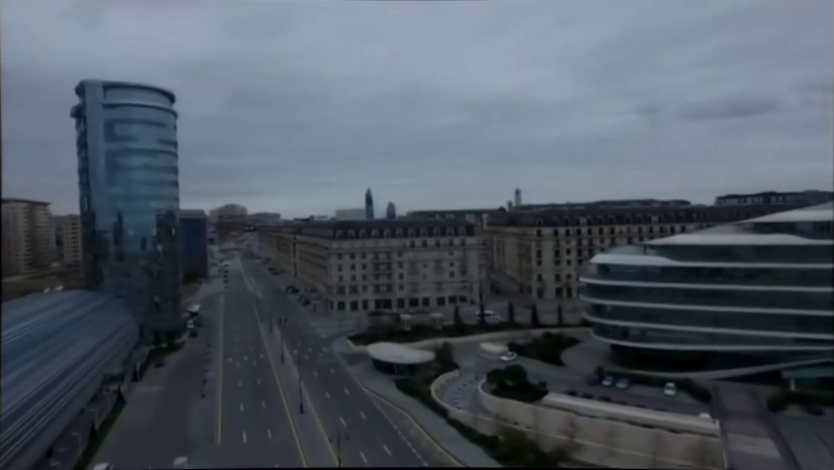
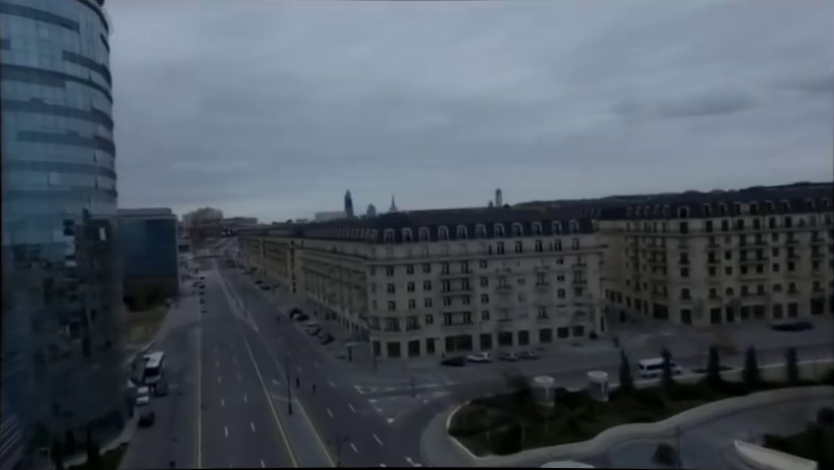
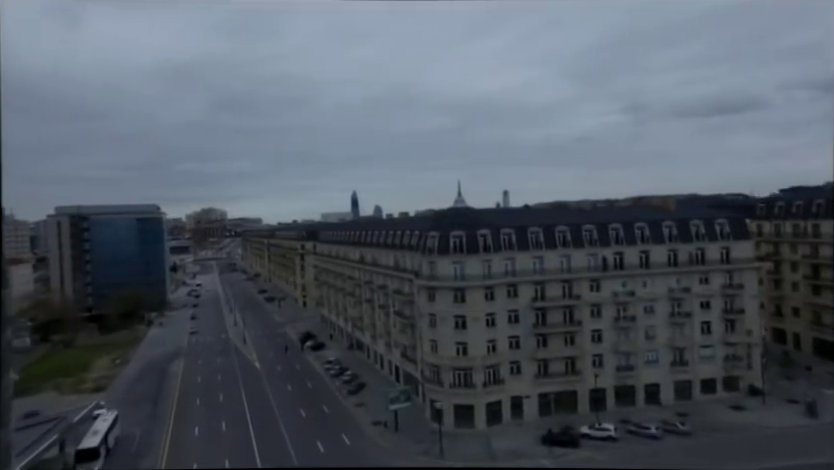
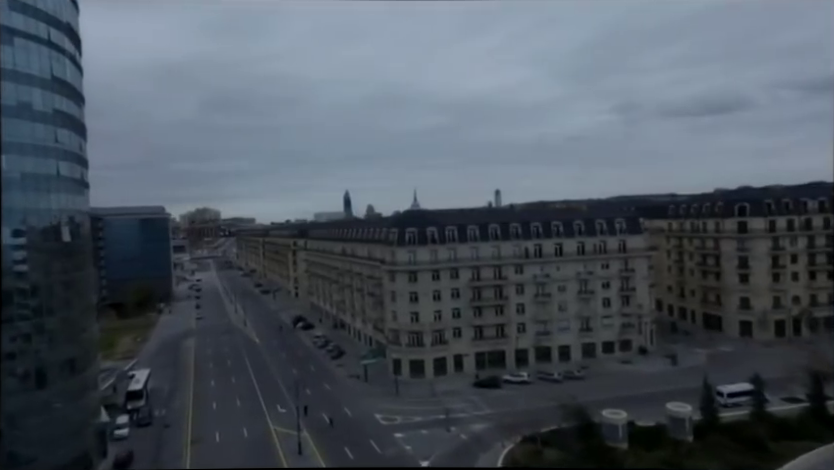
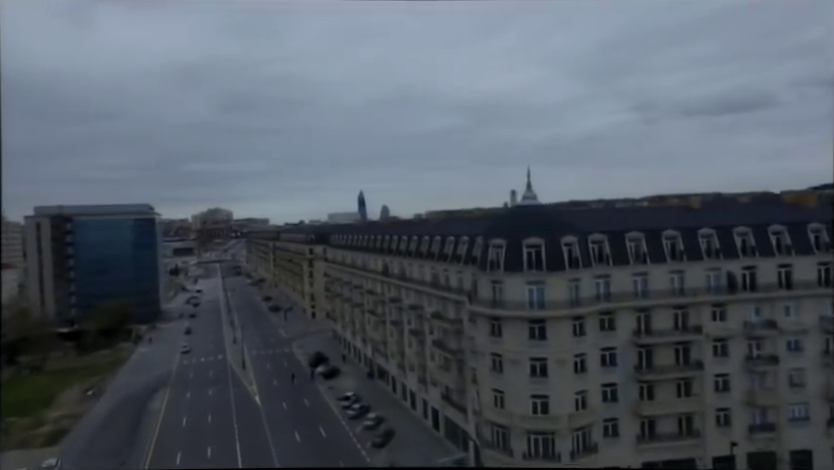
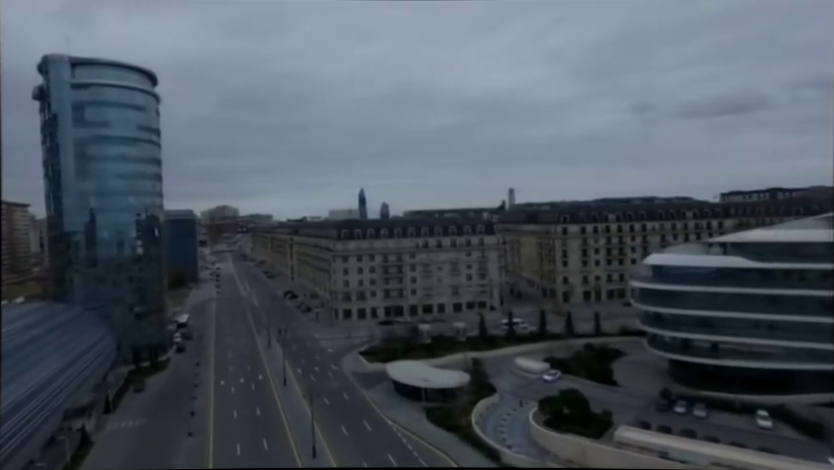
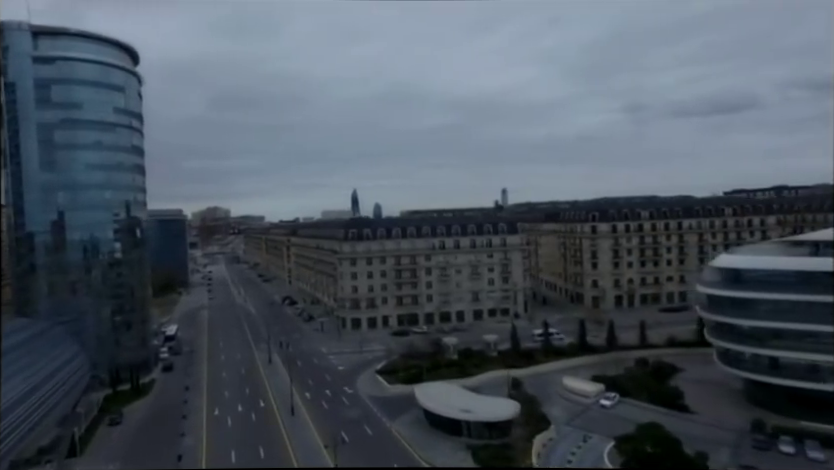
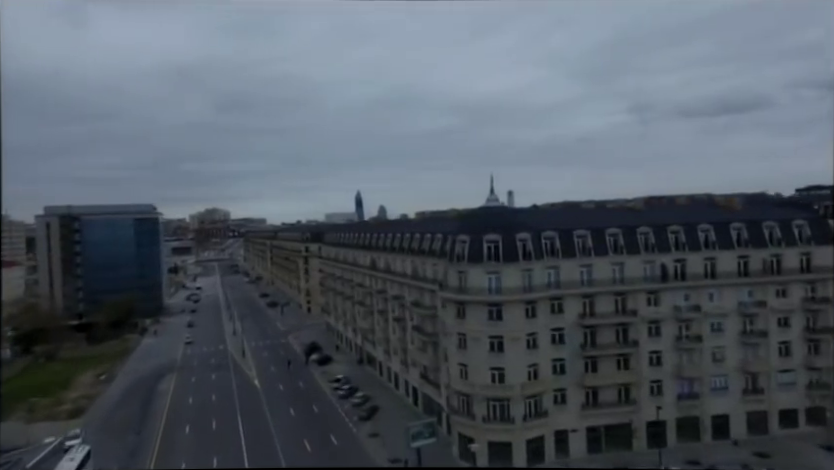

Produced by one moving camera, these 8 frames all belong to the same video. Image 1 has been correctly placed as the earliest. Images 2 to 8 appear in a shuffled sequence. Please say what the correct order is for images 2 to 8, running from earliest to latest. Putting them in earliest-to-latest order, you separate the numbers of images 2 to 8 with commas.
6, 7, 2, 4, 3, 8, 5
